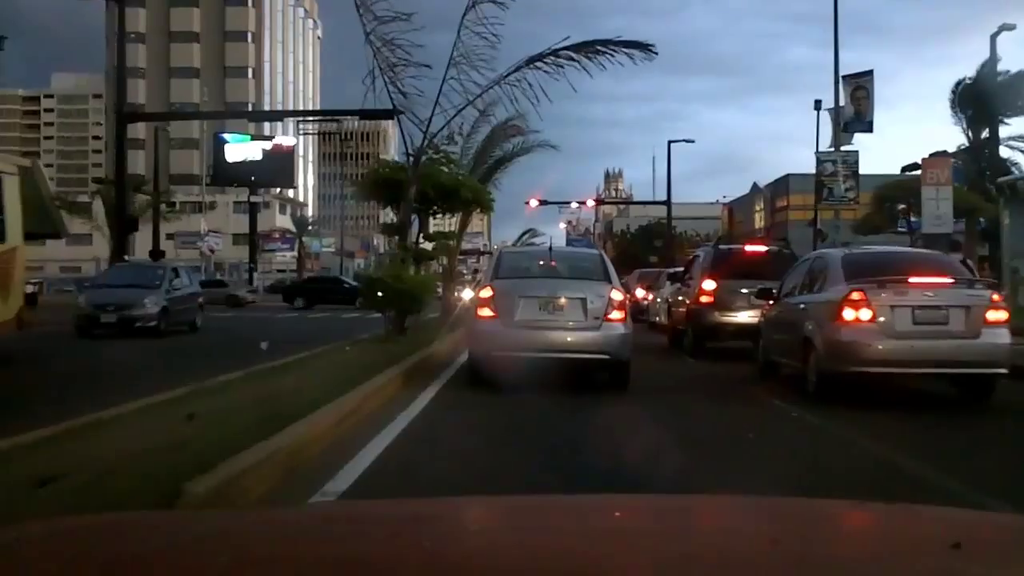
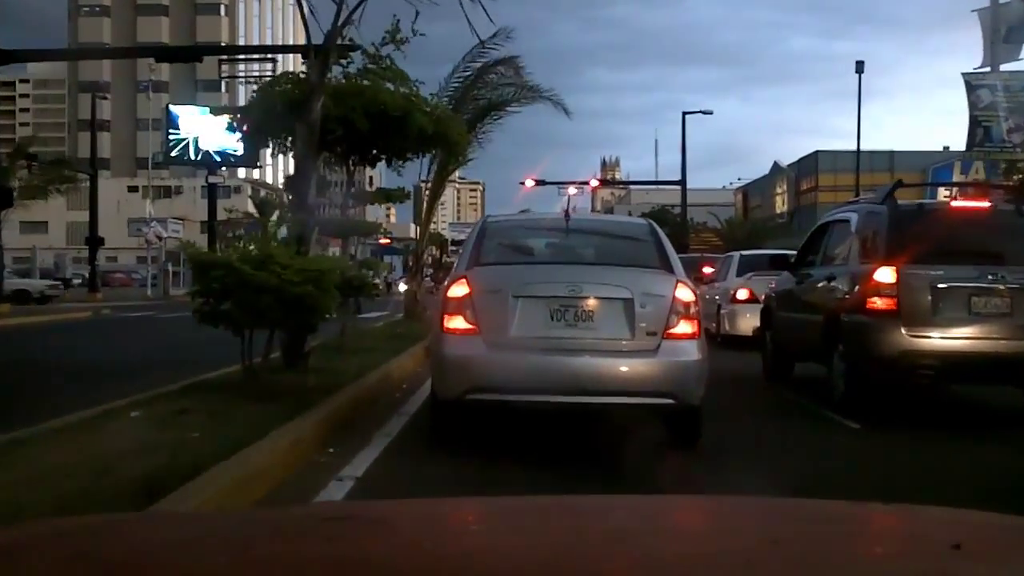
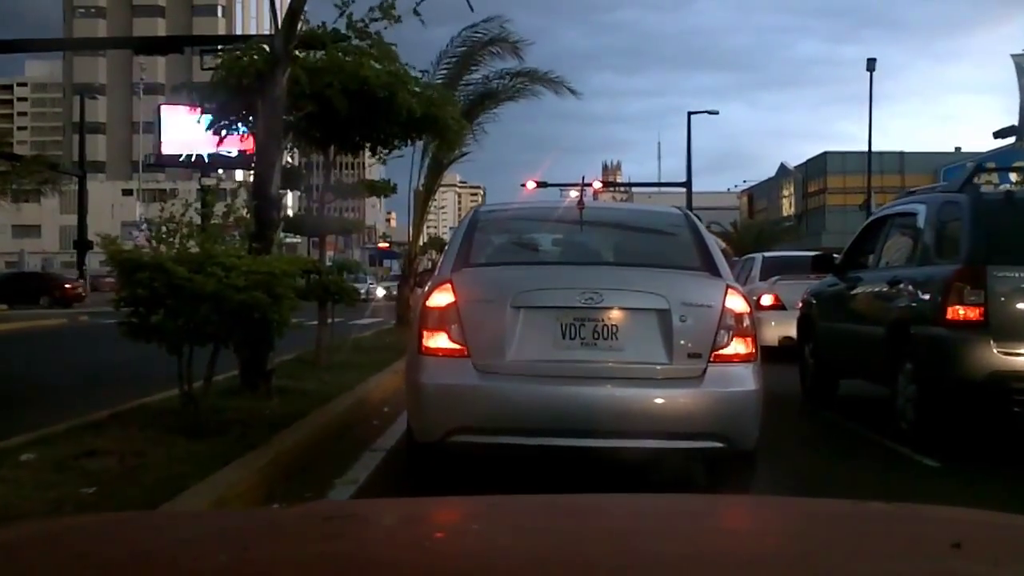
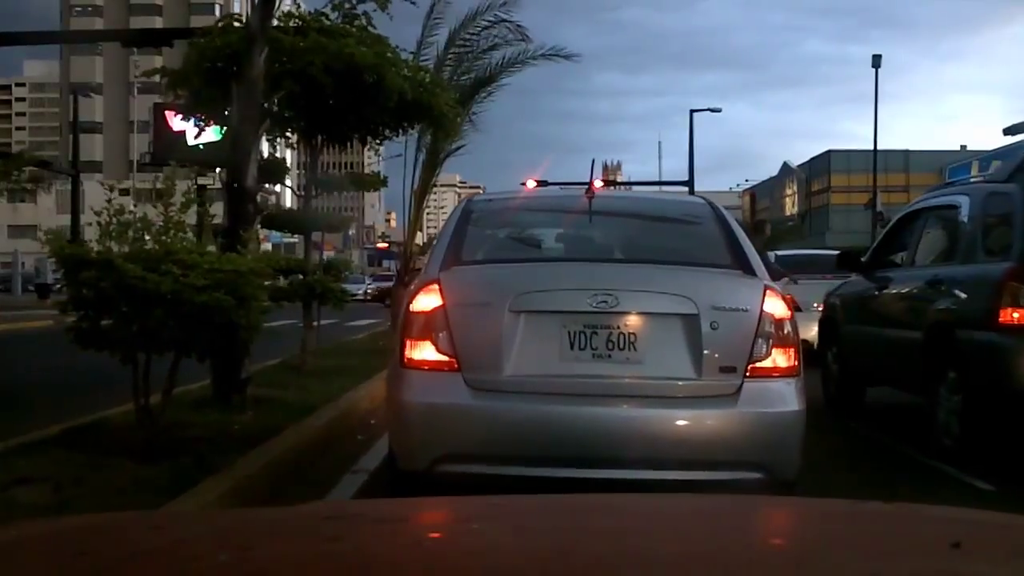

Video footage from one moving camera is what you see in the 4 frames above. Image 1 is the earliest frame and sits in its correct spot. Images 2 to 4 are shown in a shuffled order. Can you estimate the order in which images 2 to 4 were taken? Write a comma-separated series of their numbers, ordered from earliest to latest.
2, 3, 4
